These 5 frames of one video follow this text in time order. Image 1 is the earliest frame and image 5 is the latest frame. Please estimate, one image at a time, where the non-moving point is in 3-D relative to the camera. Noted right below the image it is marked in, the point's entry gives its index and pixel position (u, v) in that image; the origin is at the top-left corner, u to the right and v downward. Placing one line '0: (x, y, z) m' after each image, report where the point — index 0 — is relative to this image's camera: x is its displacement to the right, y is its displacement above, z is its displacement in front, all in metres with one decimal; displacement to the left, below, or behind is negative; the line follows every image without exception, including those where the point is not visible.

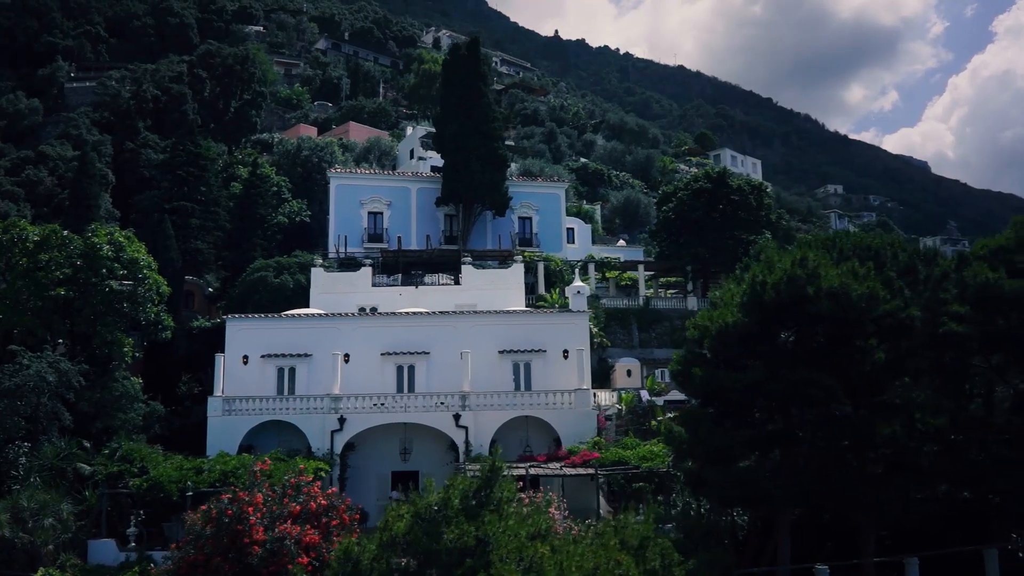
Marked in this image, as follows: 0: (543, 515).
0: (+0.5, -4.4, +18.8) m
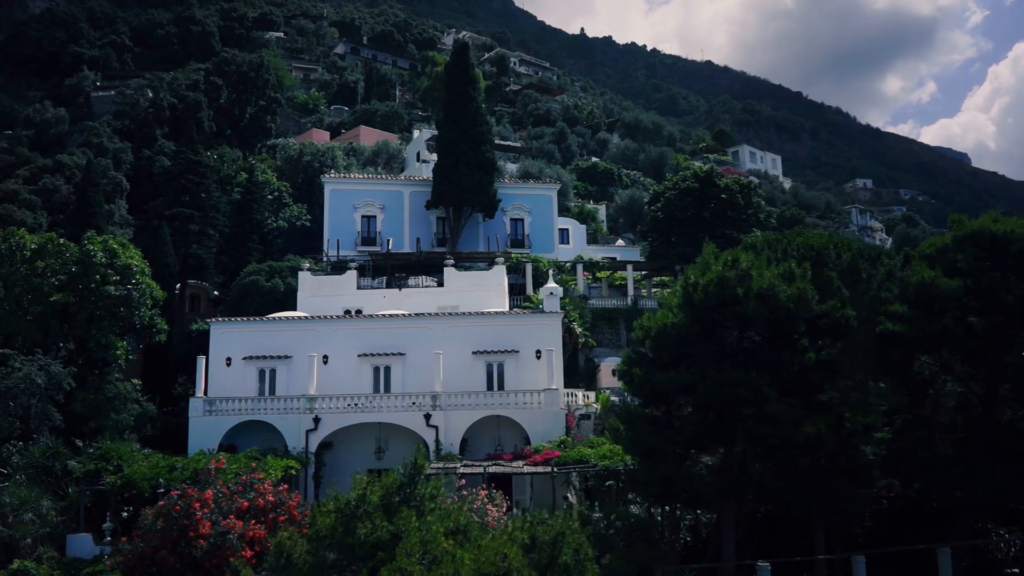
0: (-1.0, -4.5, +19.6) m
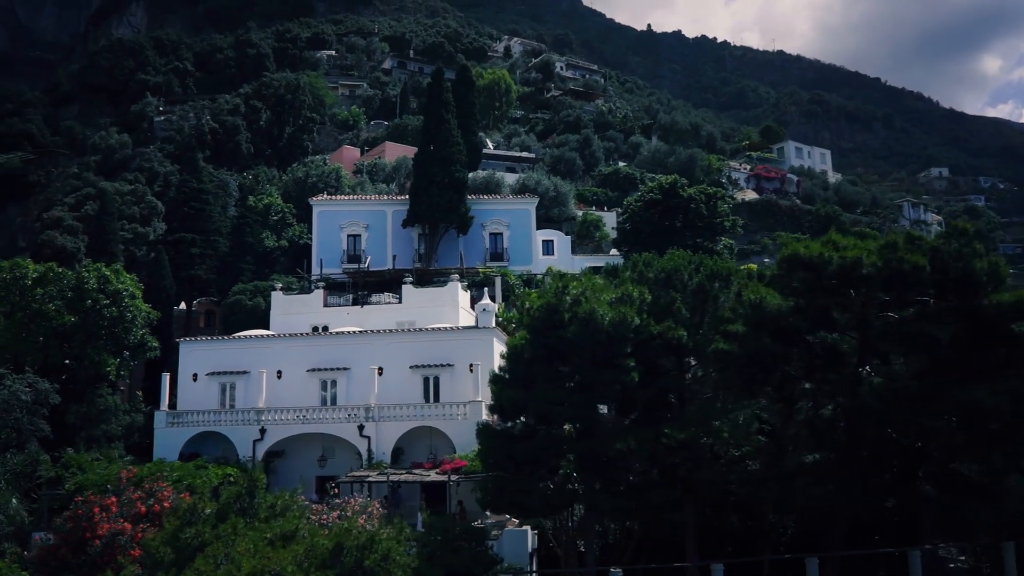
0: (-4.8, -5.3, +22.1) m
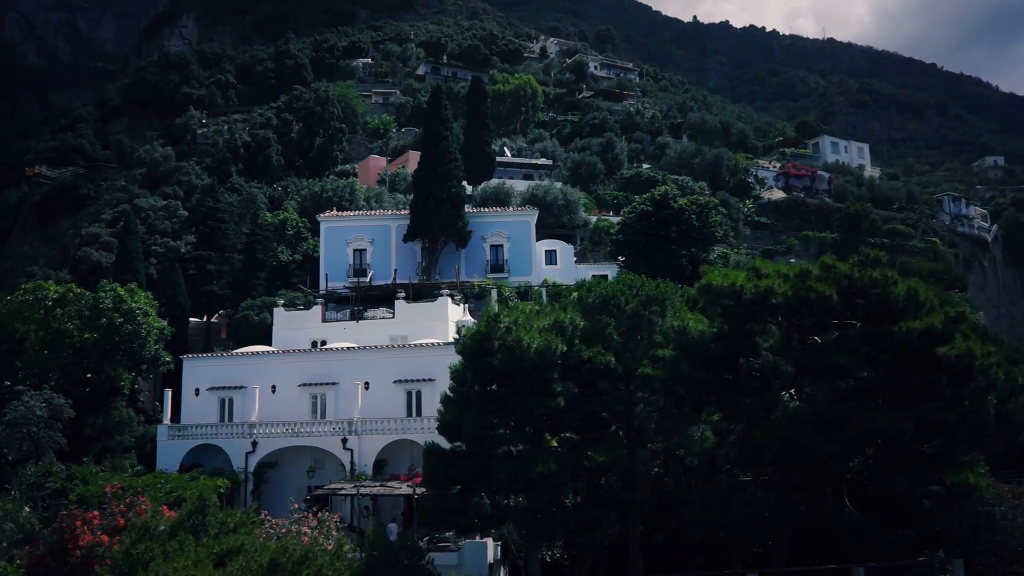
0: (-6.5, -6.1, +23.9) m
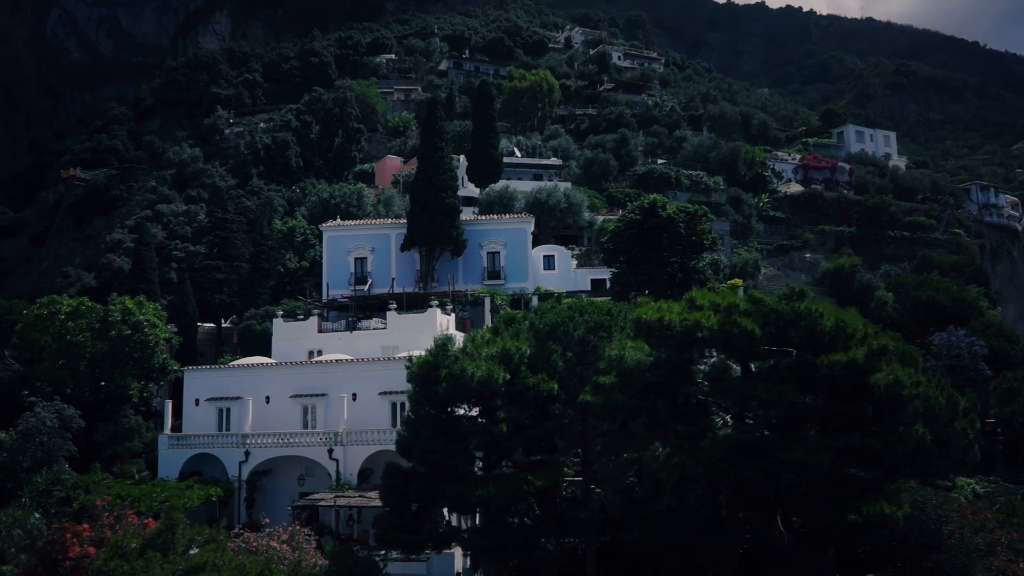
0: (-7.9, -7.1, +25.6) m
